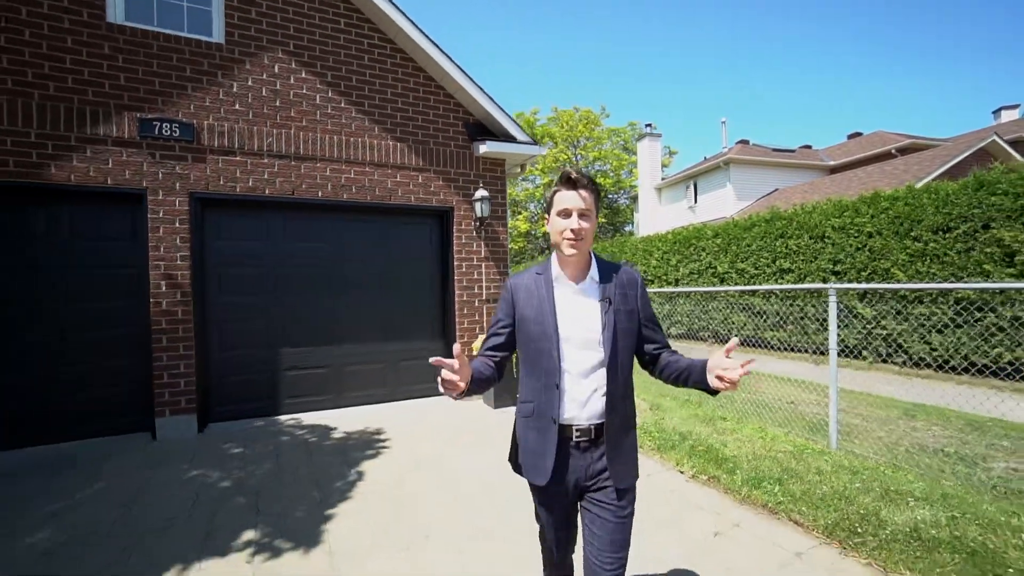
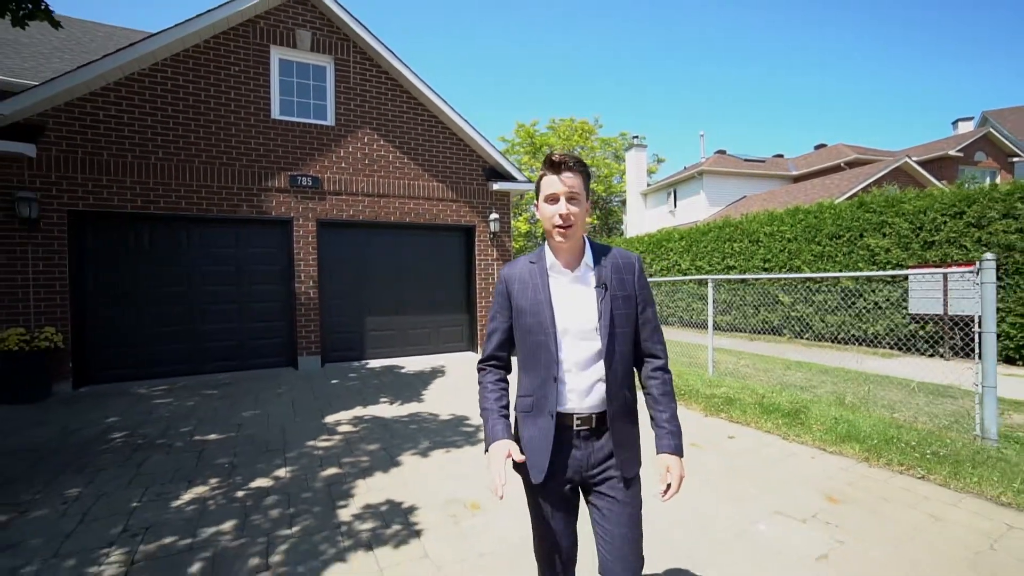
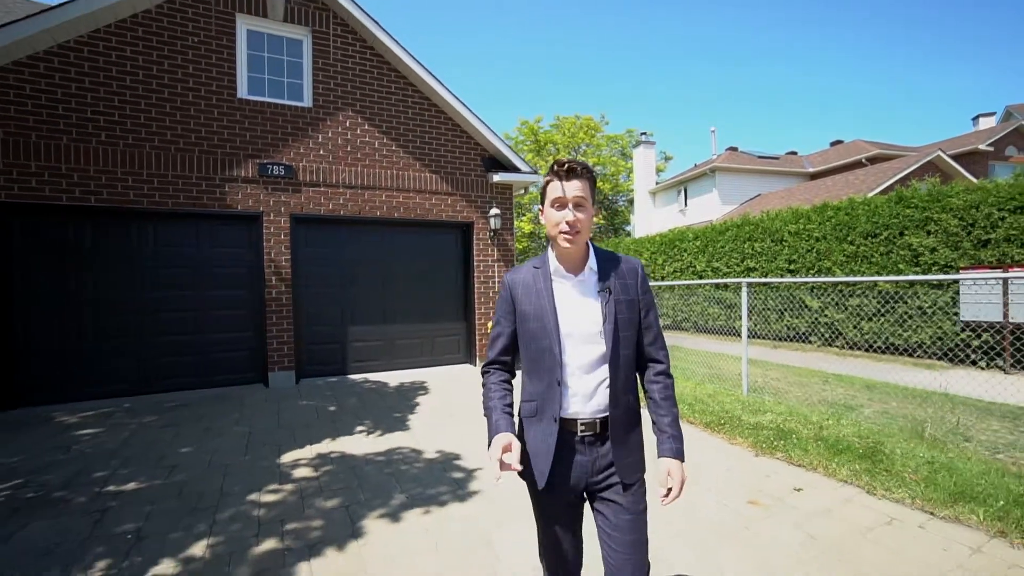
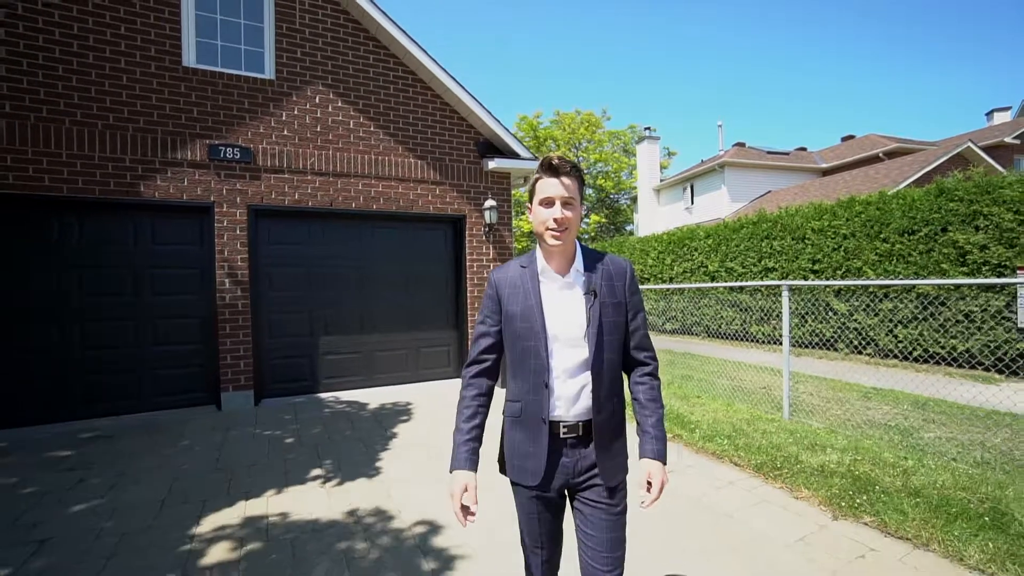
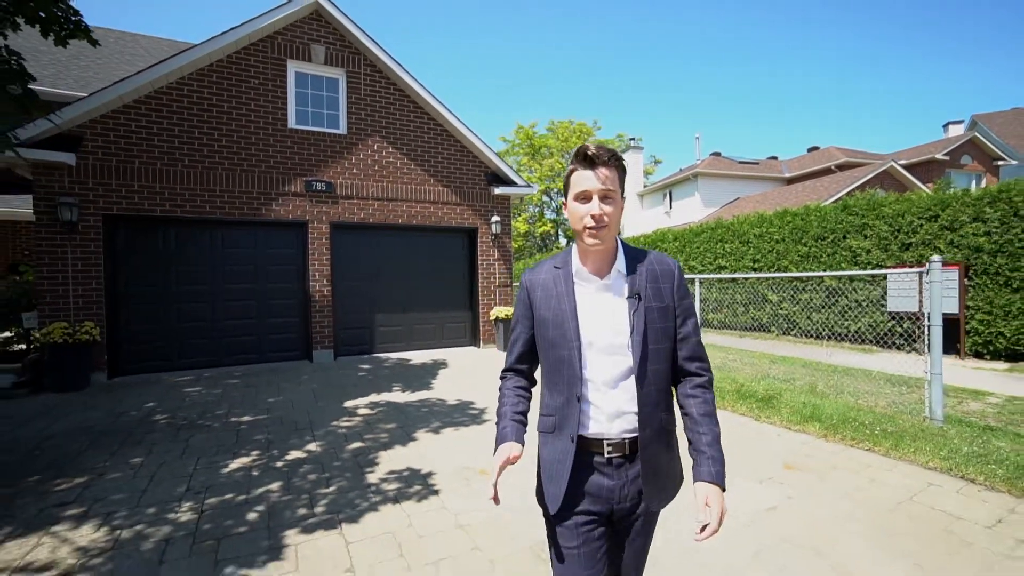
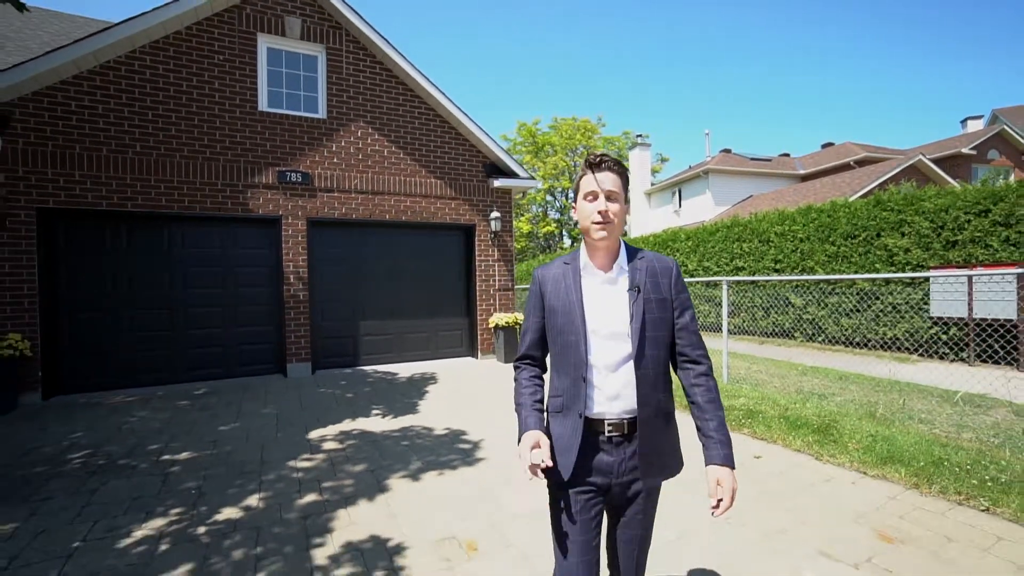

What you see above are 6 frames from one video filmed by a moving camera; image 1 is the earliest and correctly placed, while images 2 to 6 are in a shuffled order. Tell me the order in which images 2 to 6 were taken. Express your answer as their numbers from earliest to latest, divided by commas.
4, 3, 6, 2, 5
